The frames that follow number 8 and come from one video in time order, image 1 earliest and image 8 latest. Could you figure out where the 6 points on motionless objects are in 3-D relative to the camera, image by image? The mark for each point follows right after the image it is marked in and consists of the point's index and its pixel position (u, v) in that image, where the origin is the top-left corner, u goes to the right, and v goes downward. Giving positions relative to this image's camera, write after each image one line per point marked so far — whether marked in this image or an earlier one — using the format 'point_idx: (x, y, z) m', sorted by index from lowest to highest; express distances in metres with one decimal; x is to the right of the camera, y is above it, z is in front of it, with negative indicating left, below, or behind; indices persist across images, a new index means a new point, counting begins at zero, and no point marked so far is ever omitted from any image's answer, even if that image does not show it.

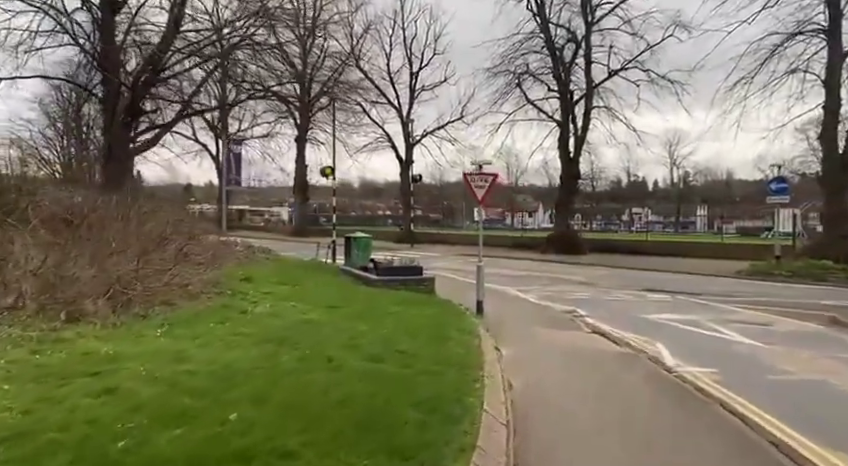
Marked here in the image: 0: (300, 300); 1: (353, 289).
0: (-2.2, -1.2, +13.1) m
1: (-1.7, -1.3, +17.5) m
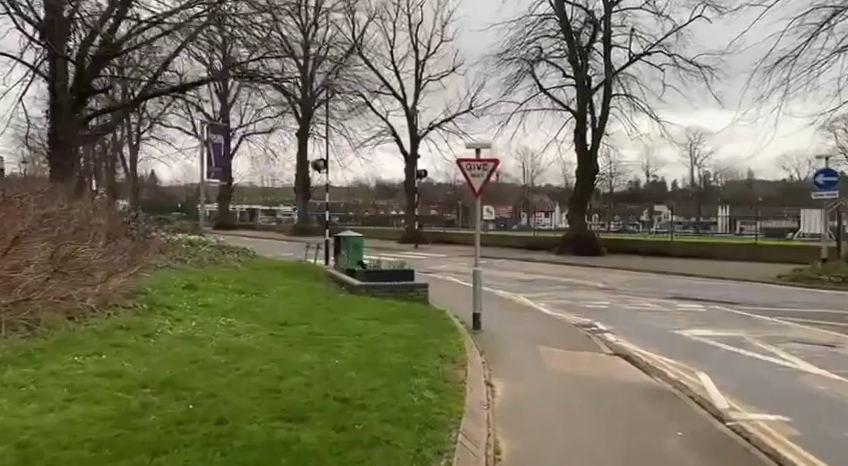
0: (-2.5, -1.1, +10.4) m
1: (-1.9, -1.3, +14.8) m
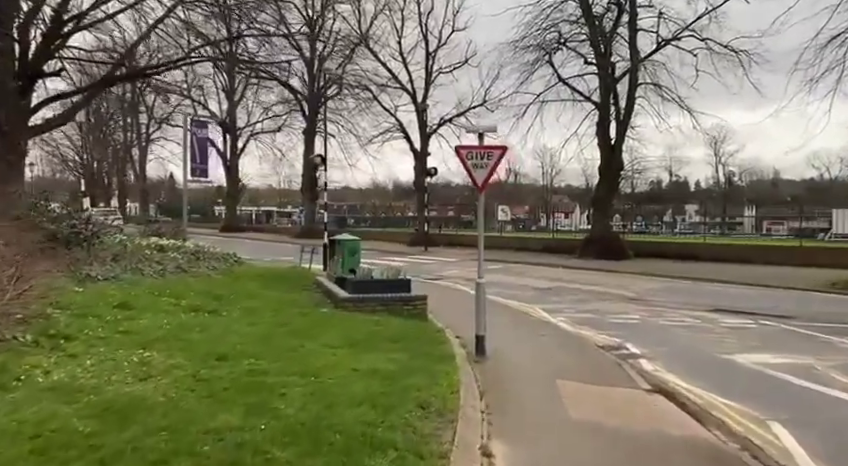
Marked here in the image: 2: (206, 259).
0: (-2.7, -1.2, +8.0) m
1: (-2.0, -1.3, +12.4) m
2: (-5.1, -0.6, +17.3) m
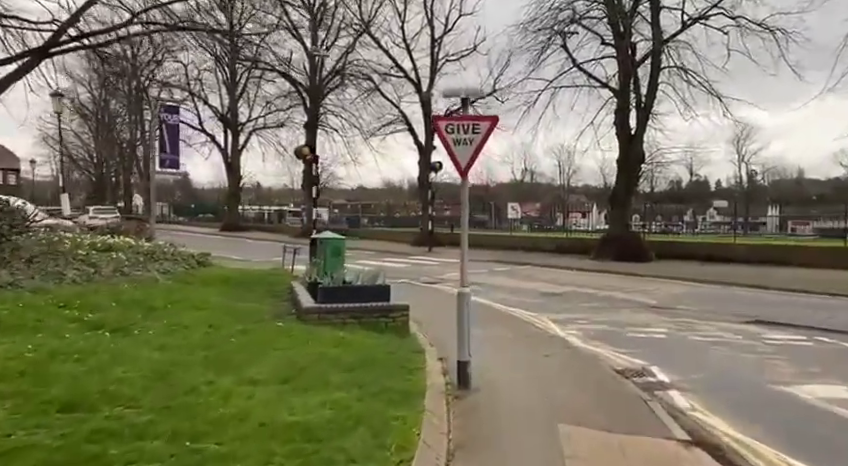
0: (-3.1, -1.2, +5.6) m
1: (-2.4, -1.3, +10.0) m
2: (-5.3, -0.6, +15.0) m
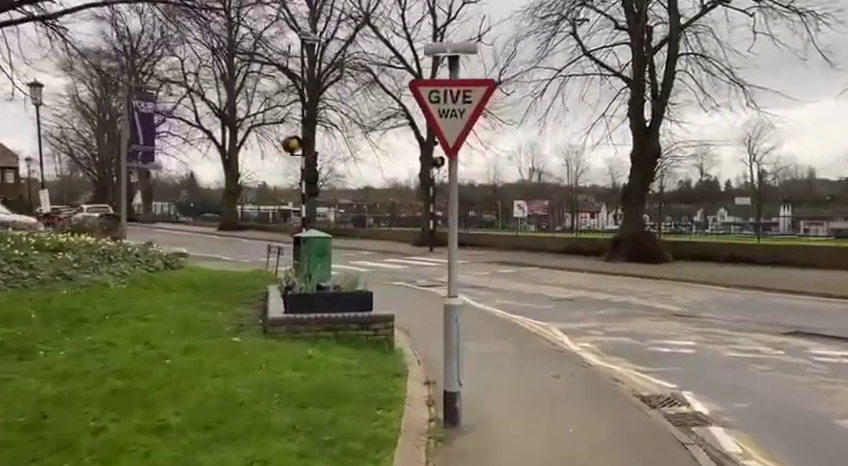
0: (-3.4, -1.1, +3.9) m
1: (-2.5, -1.2, +8.3) m
2: (-5.4, -0.5, +13.3) m
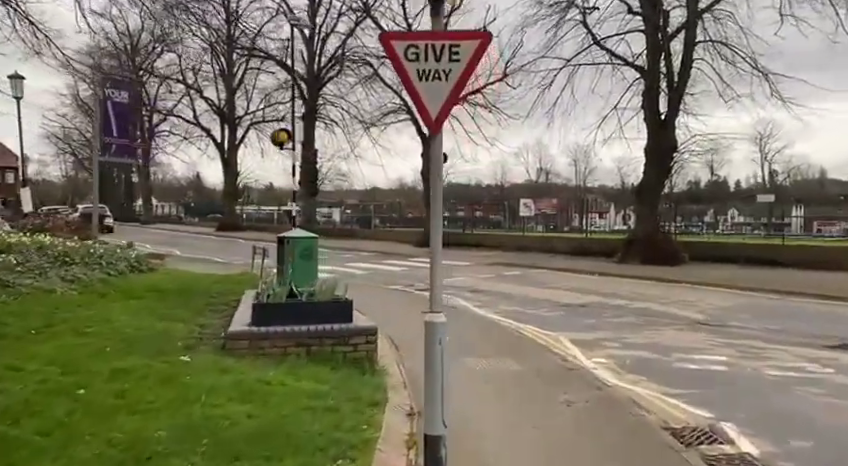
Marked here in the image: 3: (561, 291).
0: (-3.6, -1.1, +2.4) m
1: (-2.7, -1.2, +6.8) m
2: (-5.6, -0.5, +11.9) m
3: (+3.2, -1.3, +17.3) m
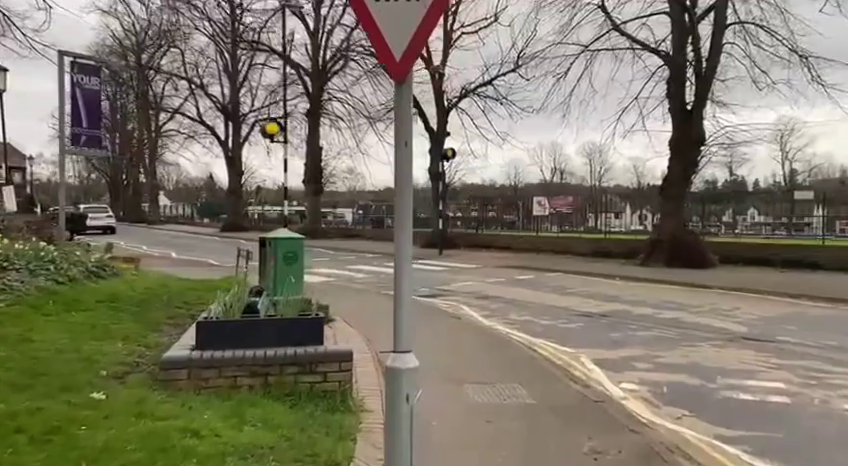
0: (-3.8, -1.1, +0.8) m
1: (-2.8, -1.2, +5.1) m
2: (-5.6, -0.5, +10.2) m
3: (+3.2, -1.4, +15.5) m
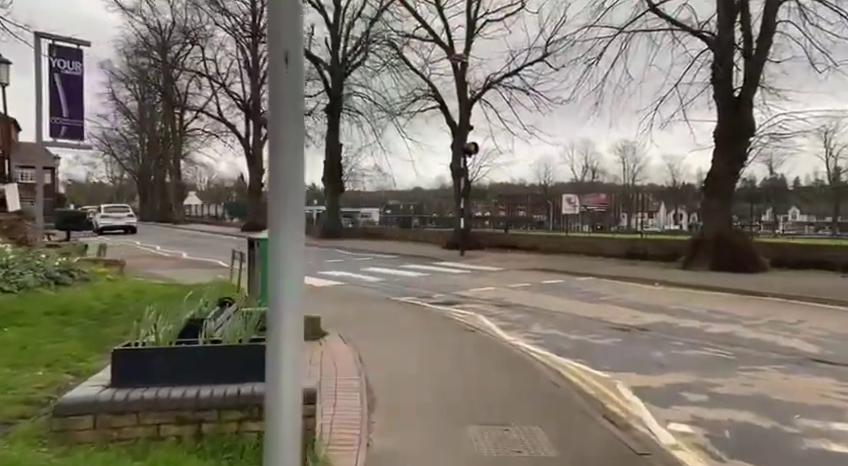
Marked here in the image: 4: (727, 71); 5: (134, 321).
0: (-4.1, -1.1, -0.8) m
1: (-3.0, -1.2, +3.5) m
2: (-5.6, -0.5, +8.8) m
3: (+3.5, -1.4, +13.7) m
4: (+8.0, +4.3, +19.7) m
5: (-3.4, -1.1, +8.9) m
